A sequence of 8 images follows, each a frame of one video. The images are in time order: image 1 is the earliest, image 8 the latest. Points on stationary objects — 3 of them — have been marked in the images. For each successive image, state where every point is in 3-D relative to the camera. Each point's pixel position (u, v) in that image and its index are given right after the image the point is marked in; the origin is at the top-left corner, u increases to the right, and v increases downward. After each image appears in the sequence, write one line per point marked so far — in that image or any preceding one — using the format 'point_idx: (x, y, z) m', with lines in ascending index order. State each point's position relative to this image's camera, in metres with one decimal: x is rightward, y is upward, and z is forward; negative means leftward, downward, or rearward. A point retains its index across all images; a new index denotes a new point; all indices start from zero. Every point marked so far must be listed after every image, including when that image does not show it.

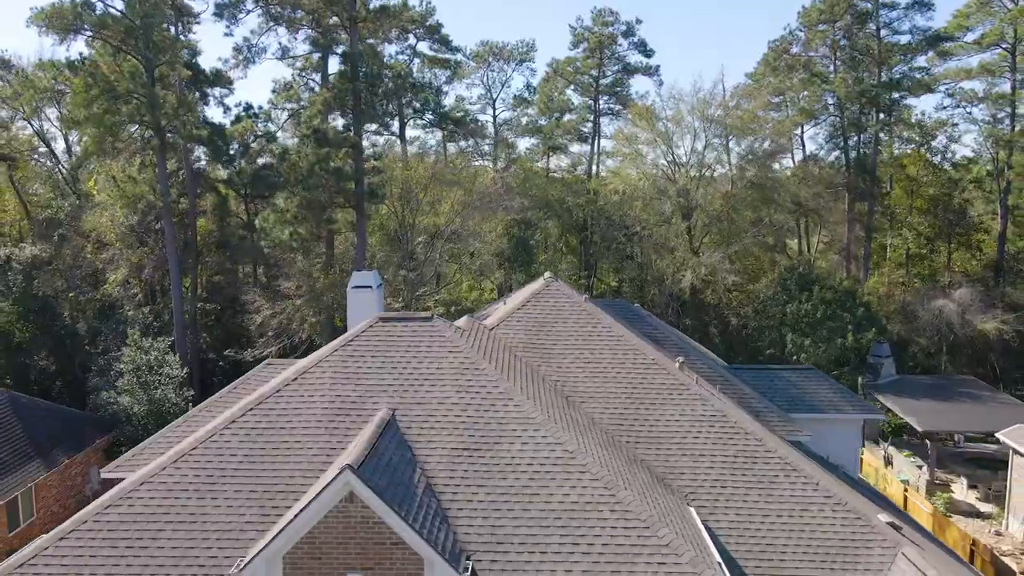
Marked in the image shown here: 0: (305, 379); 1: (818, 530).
0: (-3.5, -1.5, +14.2) m
1: (+5.0, -3.9, +13.7) m
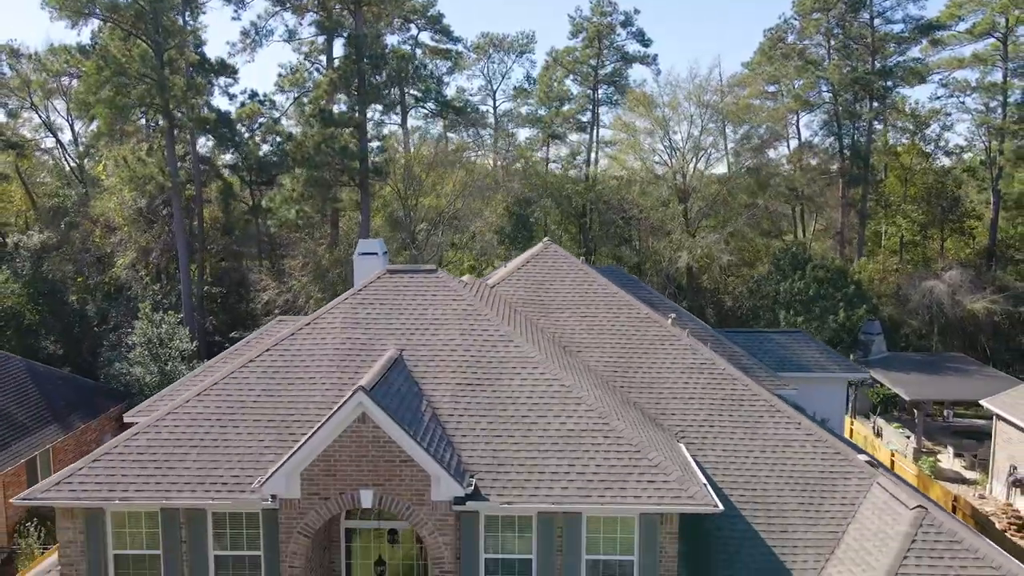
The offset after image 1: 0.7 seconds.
0: (-3.5, -0.6, +15.1) m
1: (+5.0, -3.0, +14.6) m
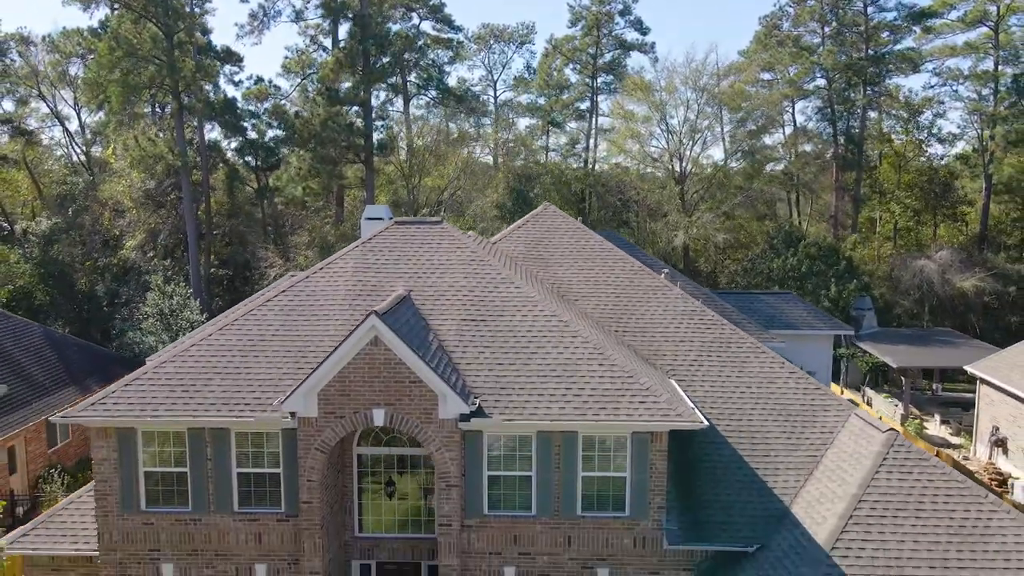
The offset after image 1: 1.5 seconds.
0: (-3.4, +0.4, +16.1) m
1: (+5.0, -2.0, +15.6) m
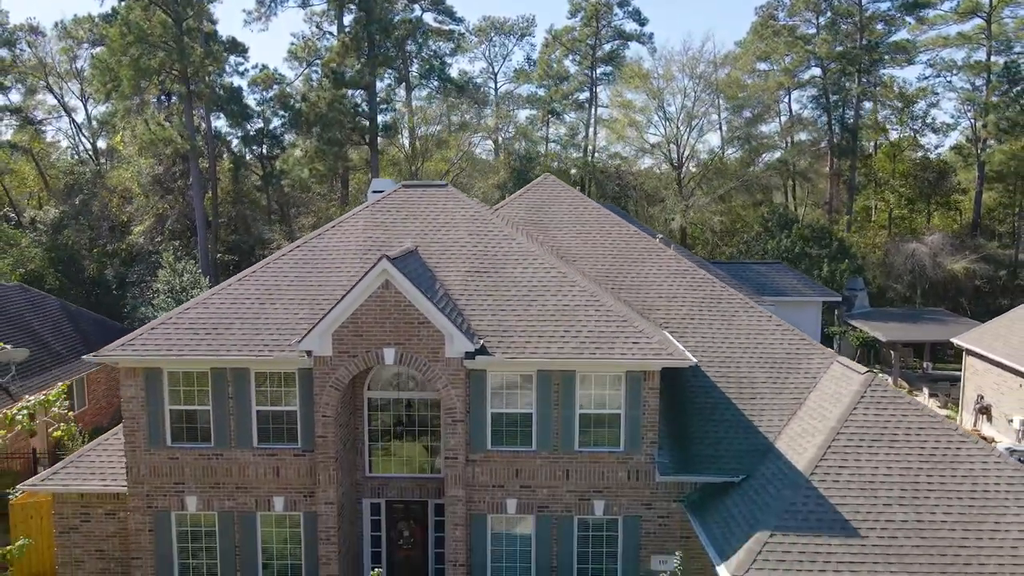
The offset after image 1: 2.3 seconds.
0: (-3.4, +1.2, +17.0) m
1: (+5.0, -1.1, +16.5) m
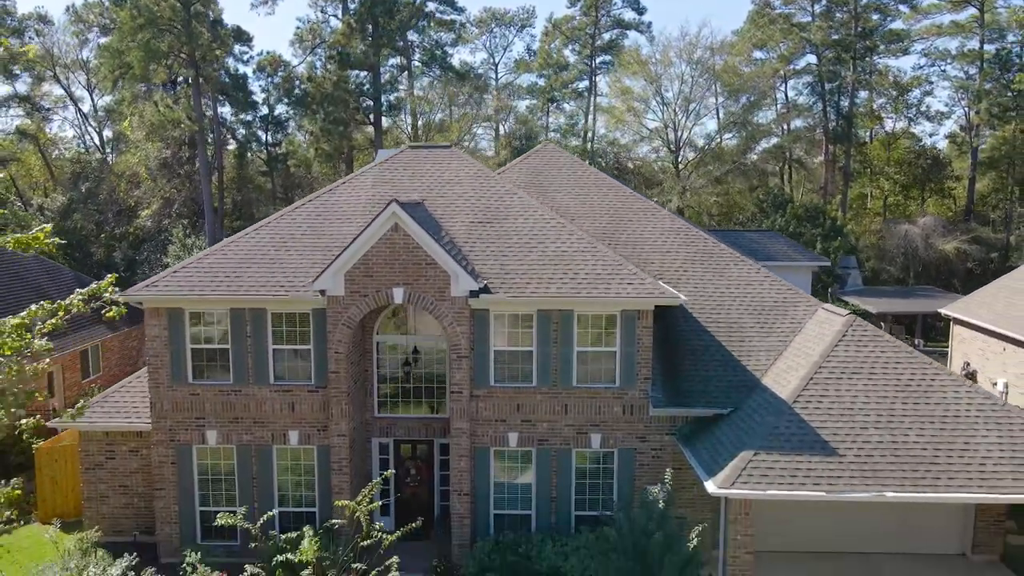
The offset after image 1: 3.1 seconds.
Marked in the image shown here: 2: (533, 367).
0: (-3.4, +2.2, +17.8) m
1: (+5.0, -0.2, +17.4) m
2: (+0.4, -1.4, +15.1) m
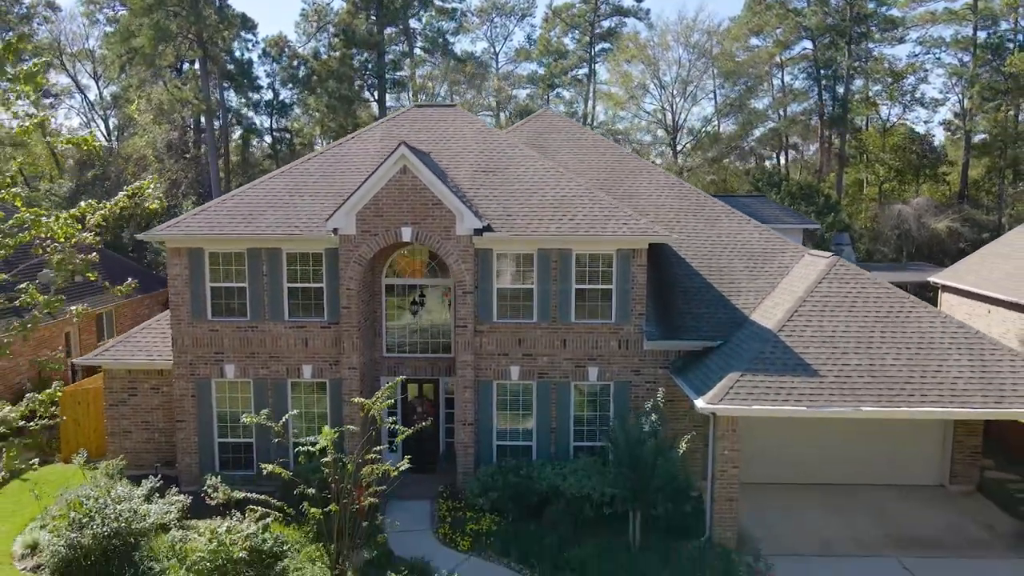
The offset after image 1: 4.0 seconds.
0: (-3.4, +3.3, +18.7) m
1: (+5.1, +1.0, +18.2) m
2: (+0.4, -0.3, +16.0) m
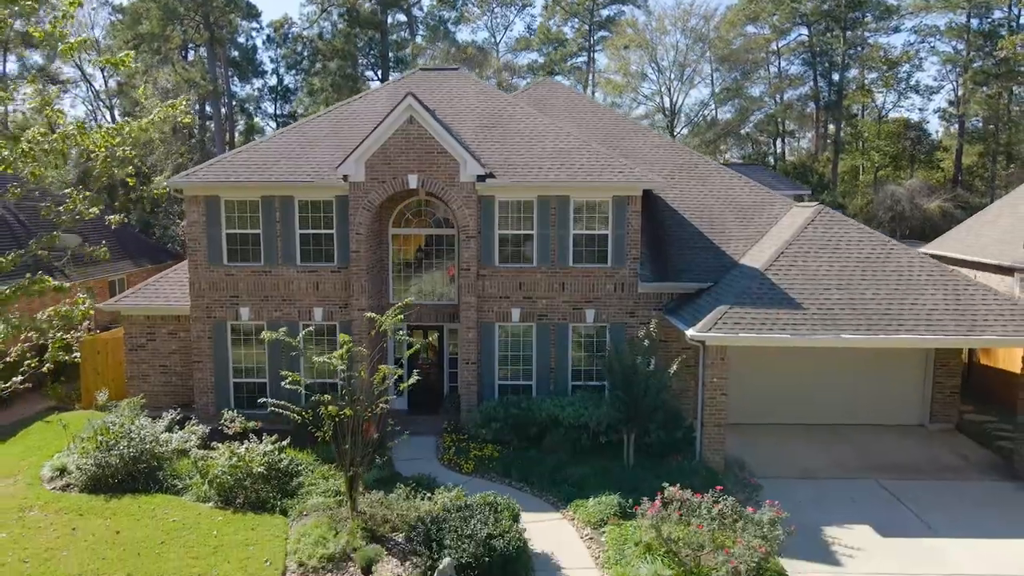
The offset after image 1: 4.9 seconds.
0: (-3.3, +4.4, +19.6) m
1: (+5.1, +2.0, +19.1) m
2: (+0.4, +0.8, +16.8) m
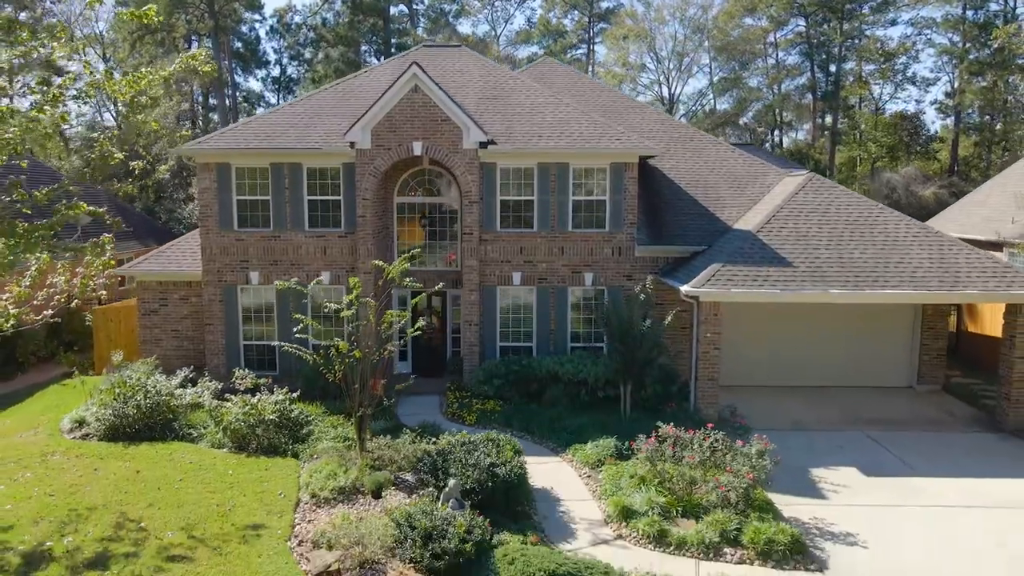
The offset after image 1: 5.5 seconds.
0: (-3.3, +5.1, +20.2) m
1: (+5.1, +2.8, +19.7) m
2: (+0.5, +1.5, +17.4) m
